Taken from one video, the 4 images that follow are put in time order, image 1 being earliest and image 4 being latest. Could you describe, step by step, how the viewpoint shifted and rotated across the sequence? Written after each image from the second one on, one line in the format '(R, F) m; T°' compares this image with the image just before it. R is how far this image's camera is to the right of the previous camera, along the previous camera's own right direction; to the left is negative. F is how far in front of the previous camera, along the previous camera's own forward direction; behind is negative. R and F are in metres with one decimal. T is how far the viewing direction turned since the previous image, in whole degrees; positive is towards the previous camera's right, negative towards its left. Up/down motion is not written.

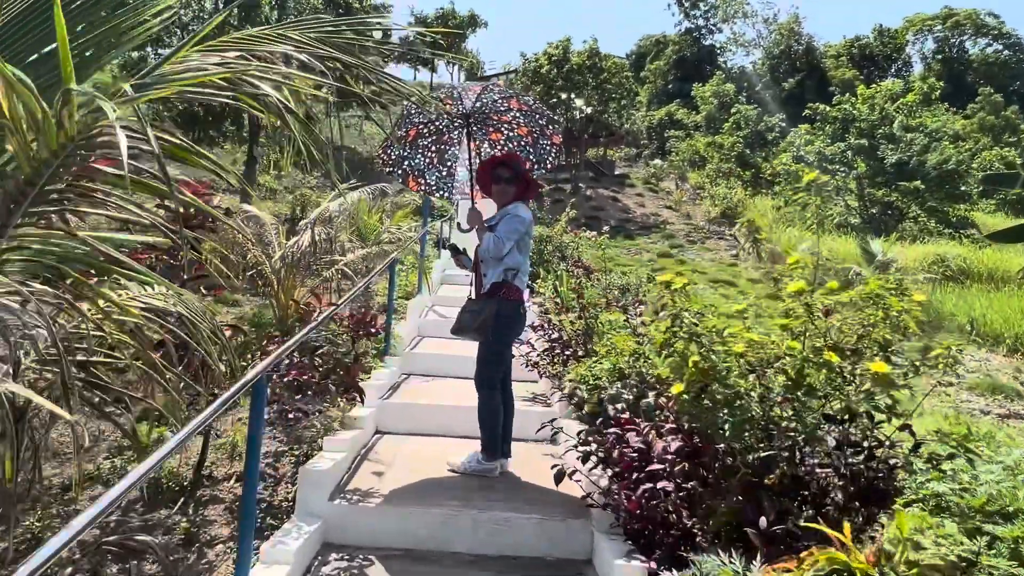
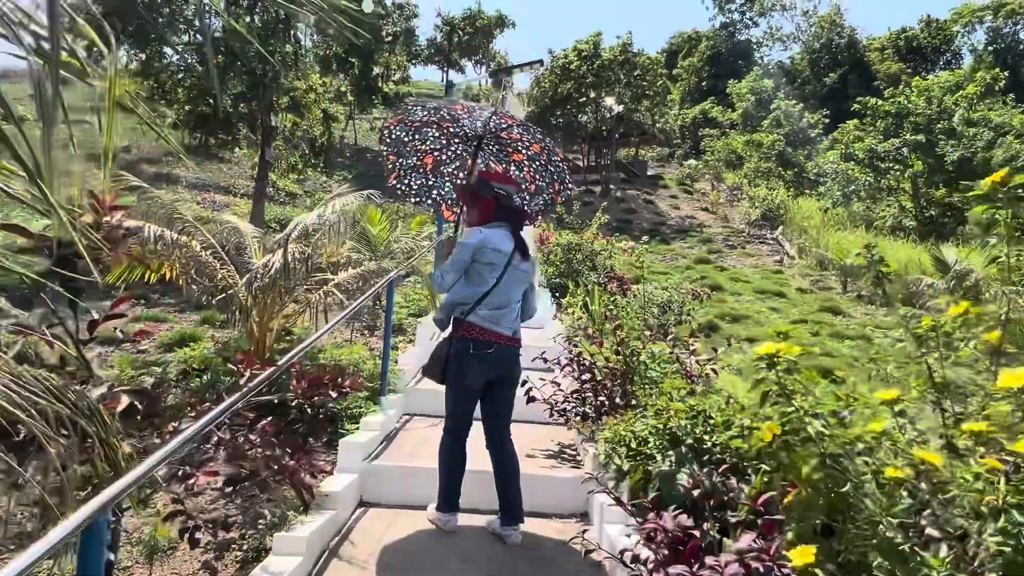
(+0.1, +1.0) m; -2°
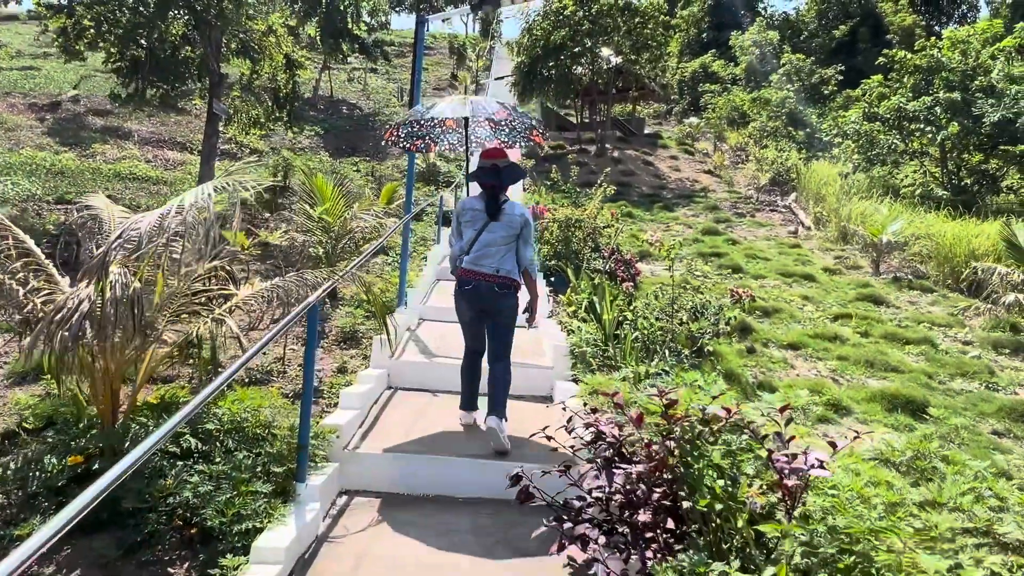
(0.0, +1.8) m; +1°
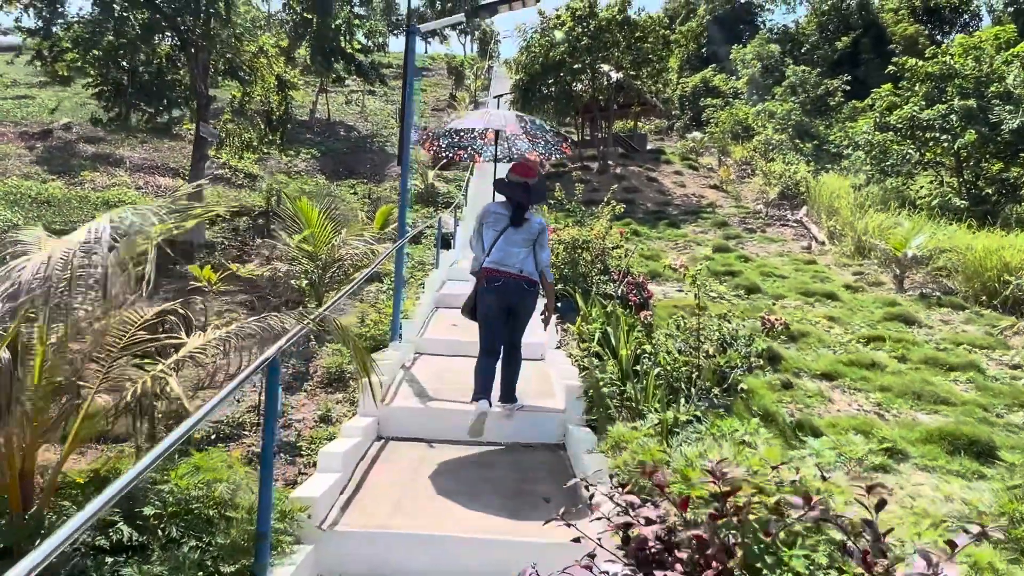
(0.0, +0.6) m; 0°
